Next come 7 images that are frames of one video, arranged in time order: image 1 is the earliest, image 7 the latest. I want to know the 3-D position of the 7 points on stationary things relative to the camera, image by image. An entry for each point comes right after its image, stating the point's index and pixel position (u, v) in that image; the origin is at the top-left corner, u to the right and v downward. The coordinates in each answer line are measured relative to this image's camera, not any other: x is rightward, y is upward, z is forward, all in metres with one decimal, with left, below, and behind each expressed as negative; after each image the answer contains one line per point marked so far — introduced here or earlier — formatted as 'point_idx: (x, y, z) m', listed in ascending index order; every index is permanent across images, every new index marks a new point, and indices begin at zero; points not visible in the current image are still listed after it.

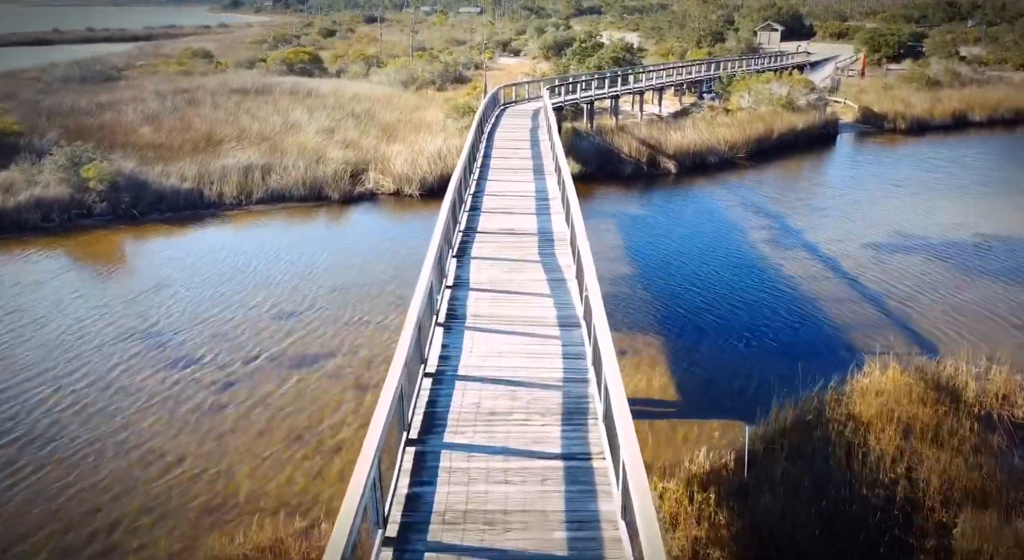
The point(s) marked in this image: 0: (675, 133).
0: (+4.1, +3.6, +17.5) m
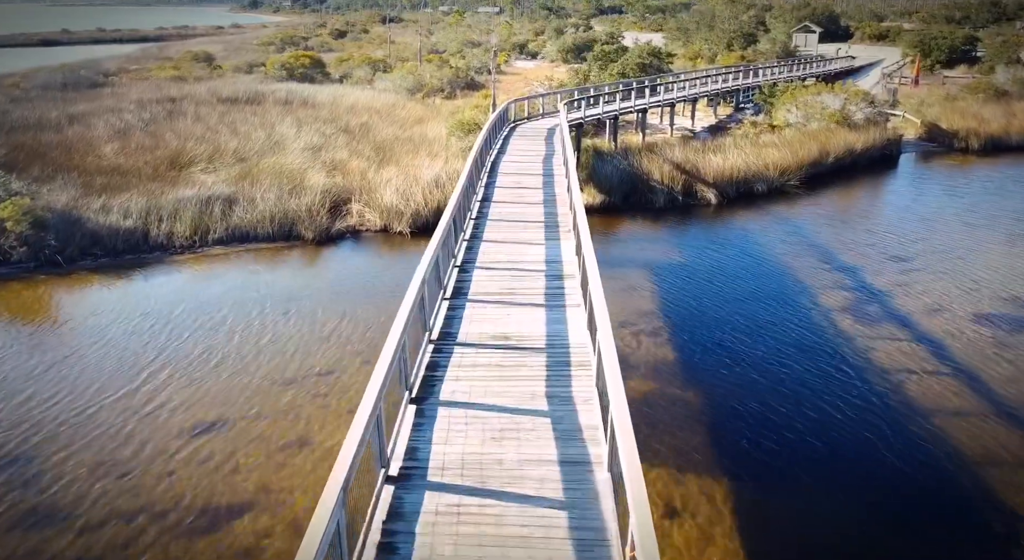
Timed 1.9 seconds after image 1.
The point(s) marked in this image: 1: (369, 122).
0: (+4.4, +2.6, +15.0) m
1: (-4.1, +4.4, +19.8) m
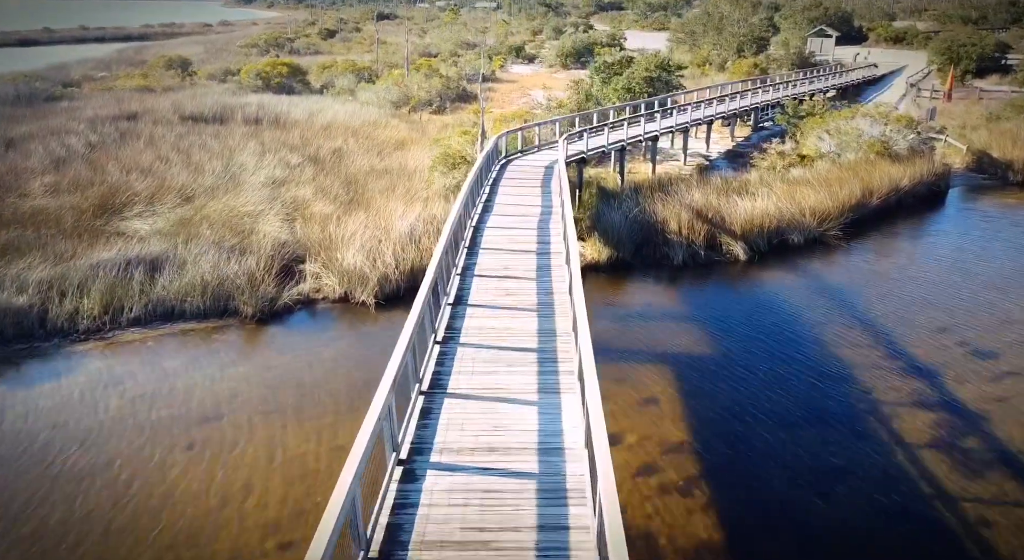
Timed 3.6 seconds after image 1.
0: (+4.2, +1.4, +12.7) m
1: (-4.3, +3.3, +17.6) m
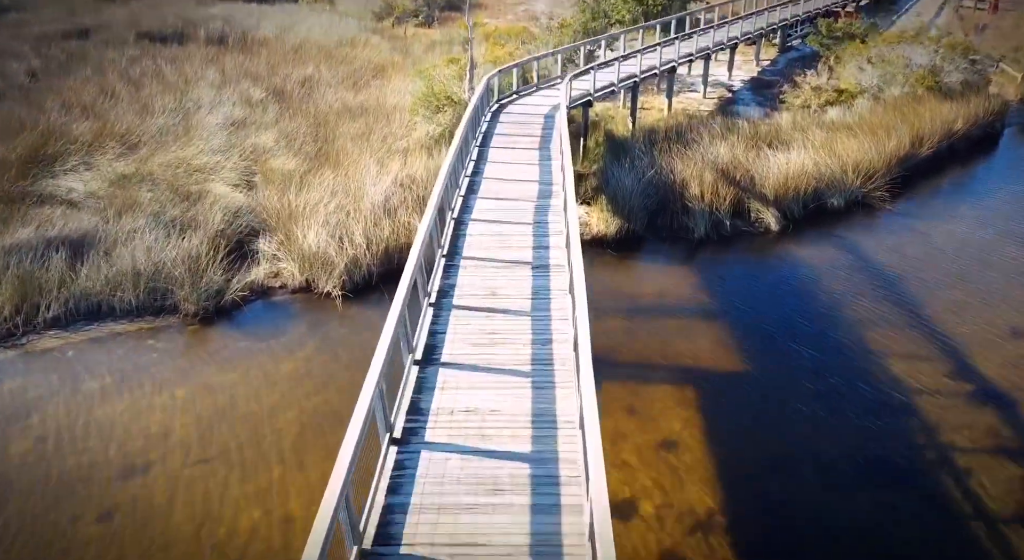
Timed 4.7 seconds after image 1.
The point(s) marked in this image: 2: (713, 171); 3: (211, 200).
0: (+4.1, +2.0, +10.9) m
1: (-4.4, +4.4, +15.5) m
2: (+3.0, +1.6, +10.4) m
3: (-4.4, +1.1, +10.1) m
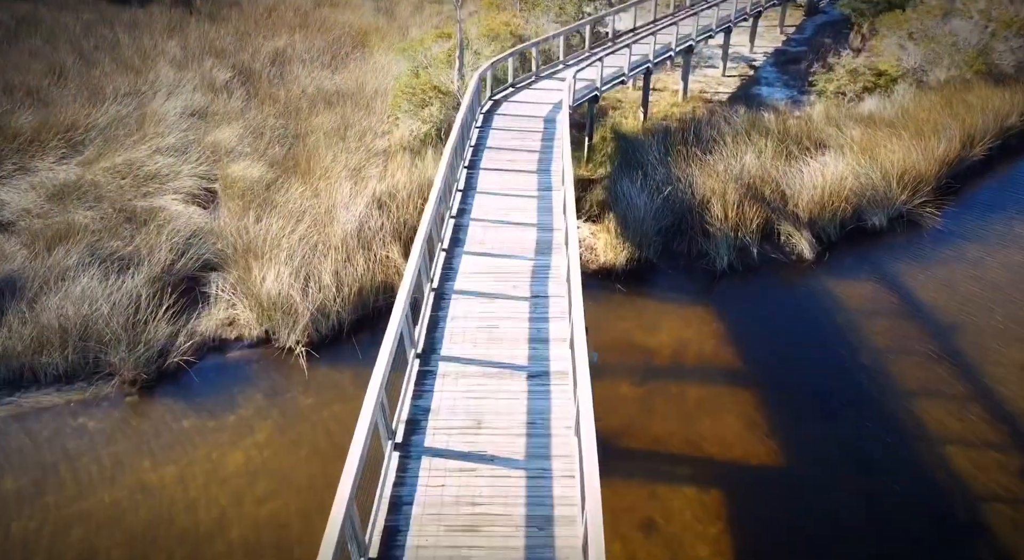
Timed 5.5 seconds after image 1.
0: (+4.0, +1.6, +9.5) m
1: (-4.4, +4.5, +13.8) m
2: (+2.9, +1.2, +9.1) m
3: (-4.4, +0.7, +8.8) m
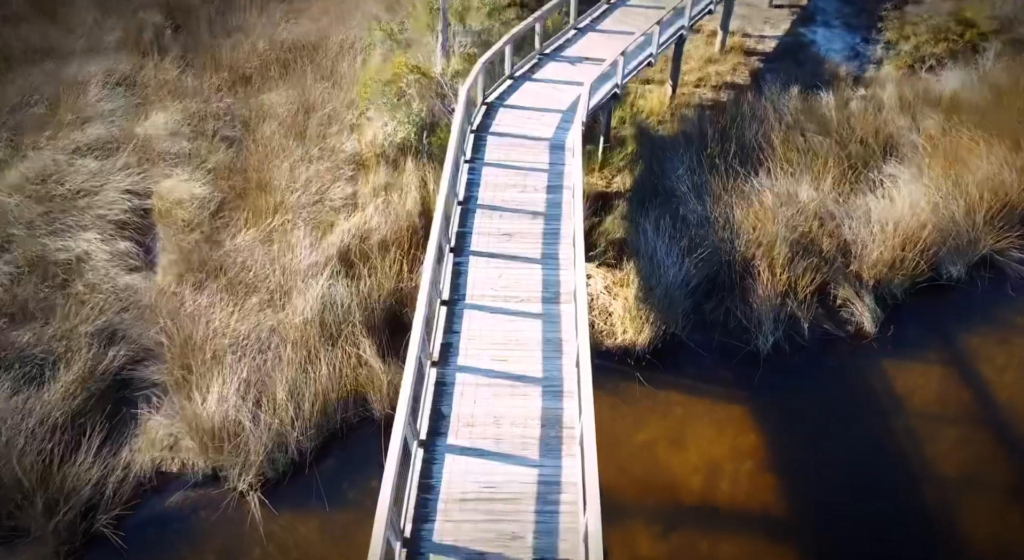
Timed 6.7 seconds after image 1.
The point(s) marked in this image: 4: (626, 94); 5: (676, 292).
0: (+4.0, +1.0, +7.7) m
1: (-4.5, +4.8, +11.2) m
2: (+2.9, +0.5, +7.3) m
3: (-4.4, -0.1, +7.2) m
4: (+1.6, +2.7, +9.7) m
5: (+1.7, -0.1, +7.1) m
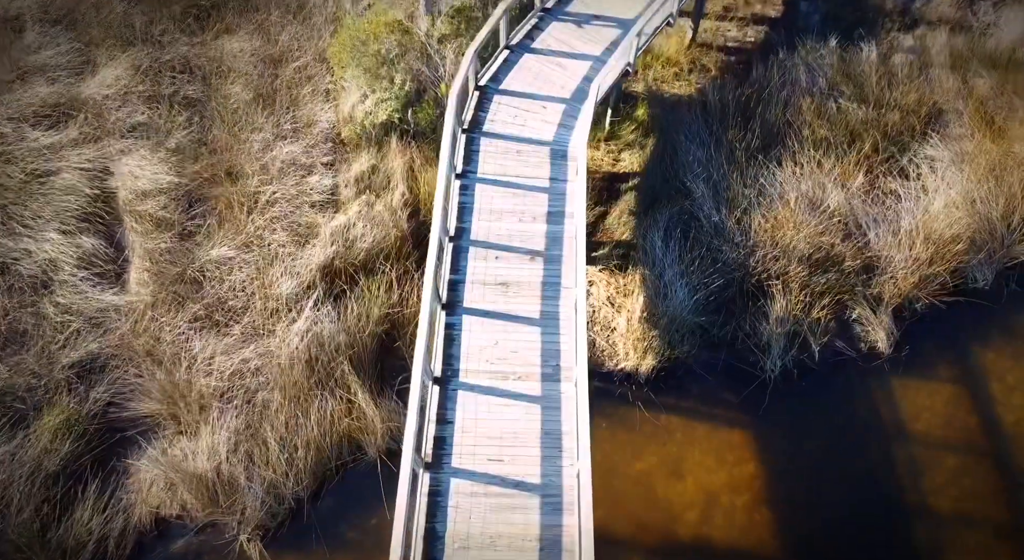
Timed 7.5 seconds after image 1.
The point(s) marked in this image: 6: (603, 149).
0: (+4.0, +0.9, +7.0) m
1: (-4.5, +5.4, +9.3) m
2: (+2.9, +0.3, +6.7) m
3: (-4.5, -0.3, +6.7) m
4: (+1.5, +3.1, +8.5) m
5: (+1.6, -0.3, +6.7) m
6: (+1.0, +1.5, +7.9) m
